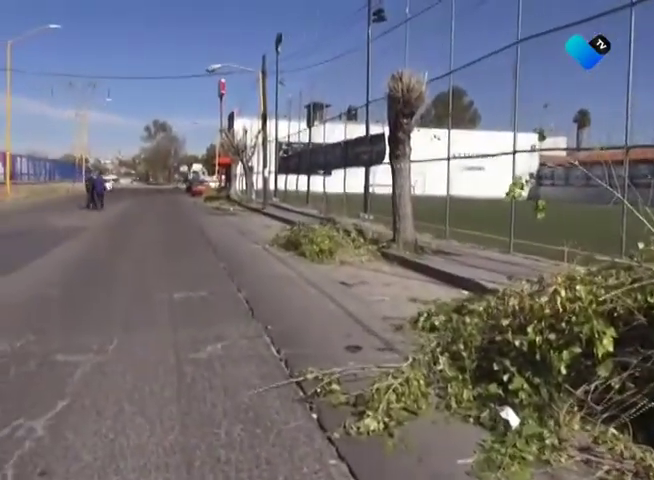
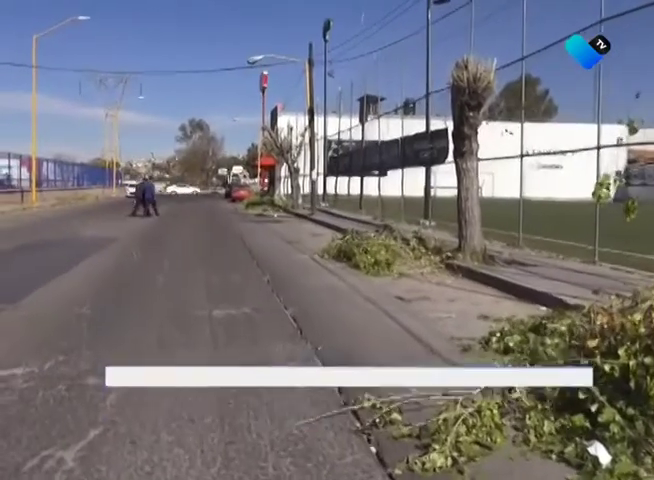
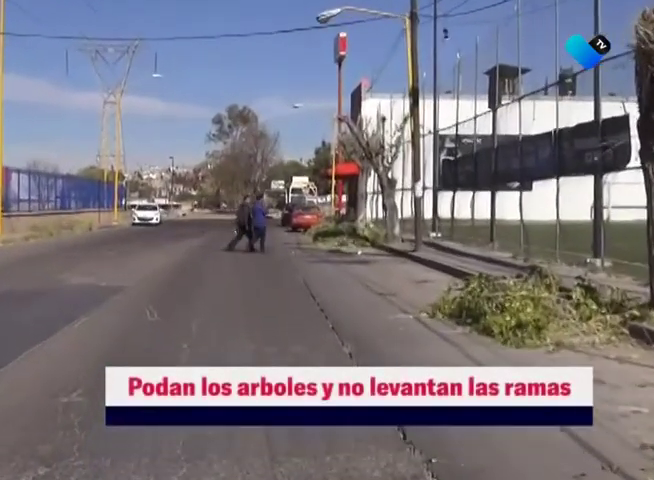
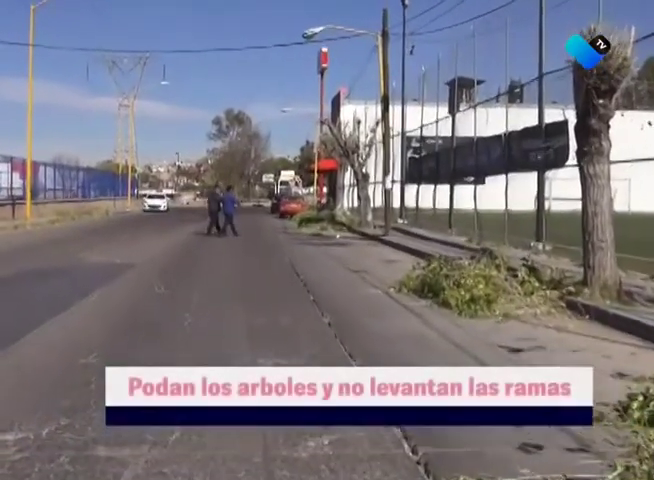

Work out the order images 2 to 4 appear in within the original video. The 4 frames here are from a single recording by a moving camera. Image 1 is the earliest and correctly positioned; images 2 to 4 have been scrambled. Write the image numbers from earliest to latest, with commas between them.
2, 4, 3
